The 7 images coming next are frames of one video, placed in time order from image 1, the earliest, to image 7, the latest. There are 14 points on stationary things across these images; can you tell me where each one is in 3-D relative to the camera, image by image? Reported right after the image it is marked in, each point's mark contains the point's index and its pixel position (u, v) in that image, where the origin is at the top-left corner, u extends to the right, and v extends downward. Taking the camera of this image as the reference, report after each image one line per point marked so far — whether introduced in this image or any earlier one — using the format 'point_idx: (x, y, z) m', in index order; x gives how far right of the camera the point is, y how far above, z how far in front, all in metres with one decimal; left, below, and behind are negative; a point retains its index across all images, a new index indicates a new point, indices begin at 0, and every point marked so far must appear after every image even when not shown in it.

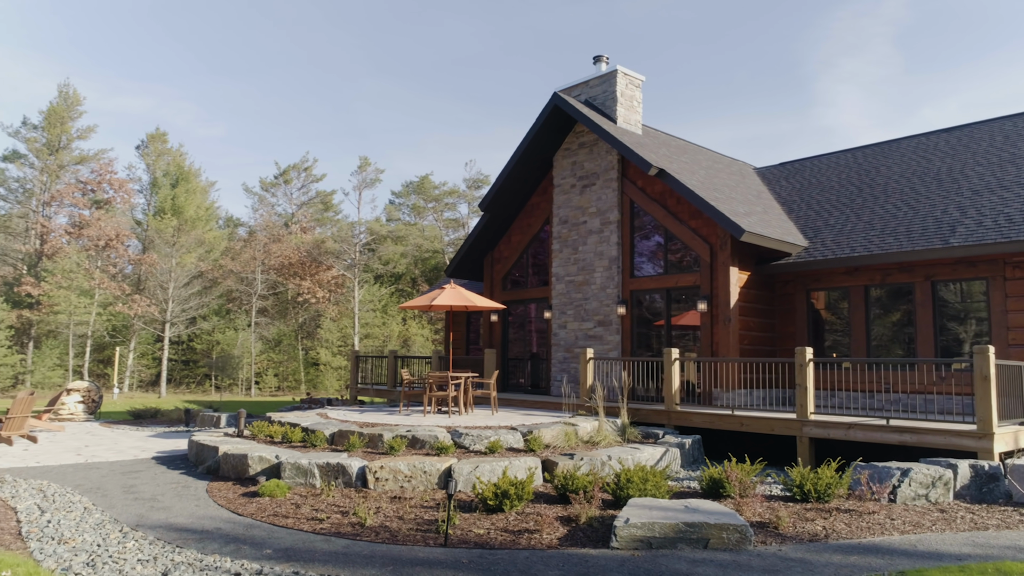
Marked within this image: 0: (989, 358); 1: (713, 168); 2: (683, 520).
0: (+6.0, -0.9, +8.9) m
1: (+5.0, +2.9, +17.5) m
2: (+1.6, -2.2, +6.8) m
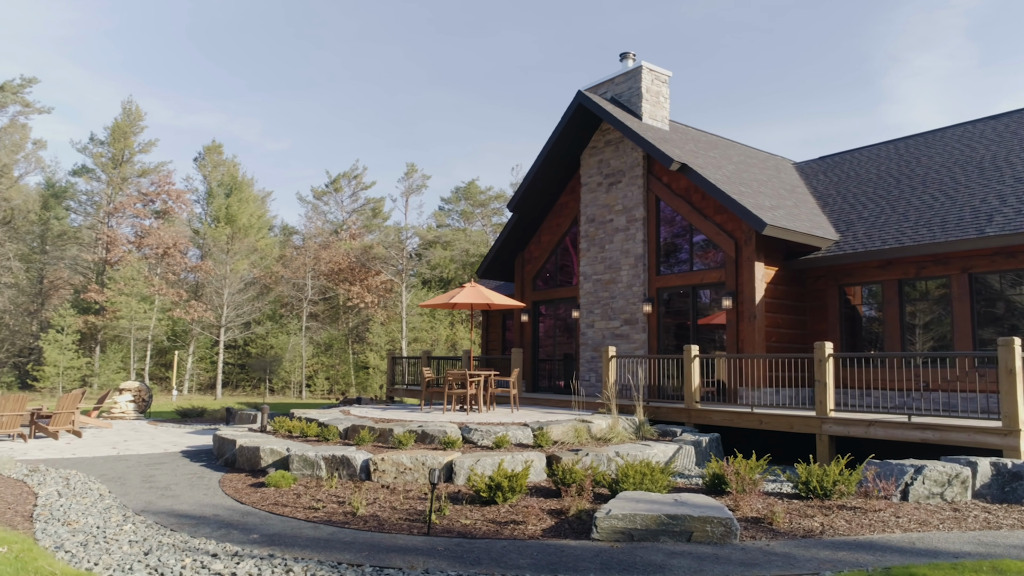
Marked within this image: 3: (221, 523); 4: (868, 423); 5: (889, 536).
0: (+6.0, -0.7, +8.4) m
1: (+5.6, +3.0, +17.1) m
2: (+1.4, -2.1, +6.6) m
3: (-3.0, -2.4, +7.2) m
4: (+4.9, -1.9, +9.8) m
5: (+3.6, -2.4, +6.7) m
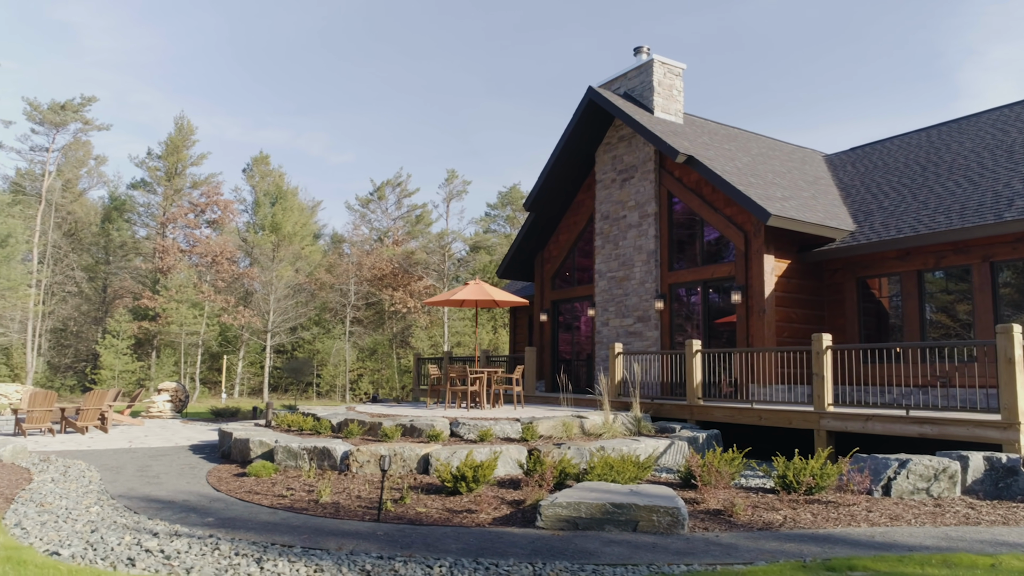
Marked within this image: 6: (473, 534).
0: (+5.6, -0.6, +7.9) m
1: (+5.9, +3.1, +16.6) m
2: (+0.9, -1.9, +6.5) m
3: (-3.4, -2.3, +7.4) m
4: (+4.6, -1.7, +9.3) m
5: (+3.1, -2.2, +6.4) m
6: (-0.3, -2.2, +6.2) m
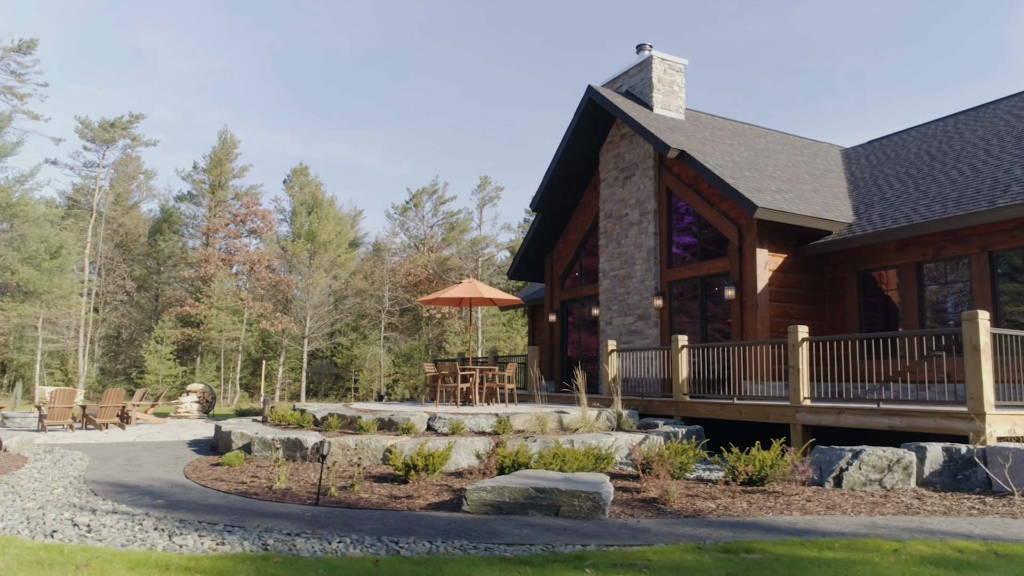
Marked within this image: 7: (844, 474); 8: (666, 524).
0: (+5.0, -0.4, +7.6) m
1: (+5.9, +3.2, +16.3) m
2: (+0.2, -1.8, +6.5) m
3: (-4.0, -2.2, +7.8) m
4: (+4.2, -1.6, +9.1) m
5: (+2.4, -2.0, +6.3) m
6: (-1.0, -2.0, +6.3) m
7: (+3.4, -1.9, +7.2) m
8: (+1.3, -2.0, +6.1) m
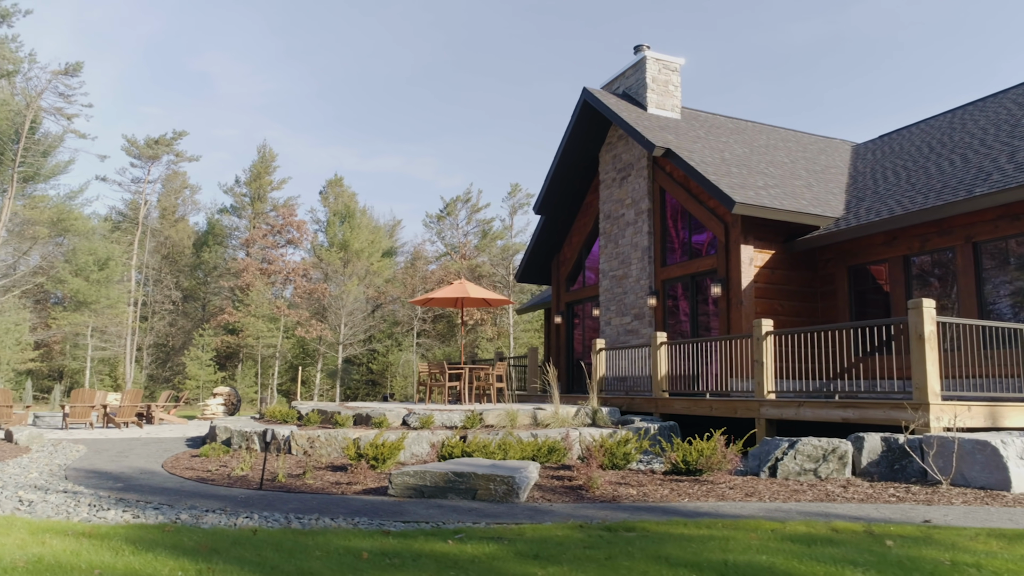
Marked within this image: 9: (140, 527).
0: (+4.3, -0.3, +7.5) m
1: (+5.8, +3.2, +16.1) m
2: (-0.5, -1.7, +6.7) m
3: (-4.6, -2.2, +8.3) m
4: (+3.6, -1.5, +9.0) m
5: (+1.6, -1.9, +6.3) m
6: (-1.8, -2.0, +6.6) m
7: (+2.7, -1.8, +7.2) m
8: (+0.5, -1.9, +6.2) m
9: (-2.6, -1.7, +5.0) m
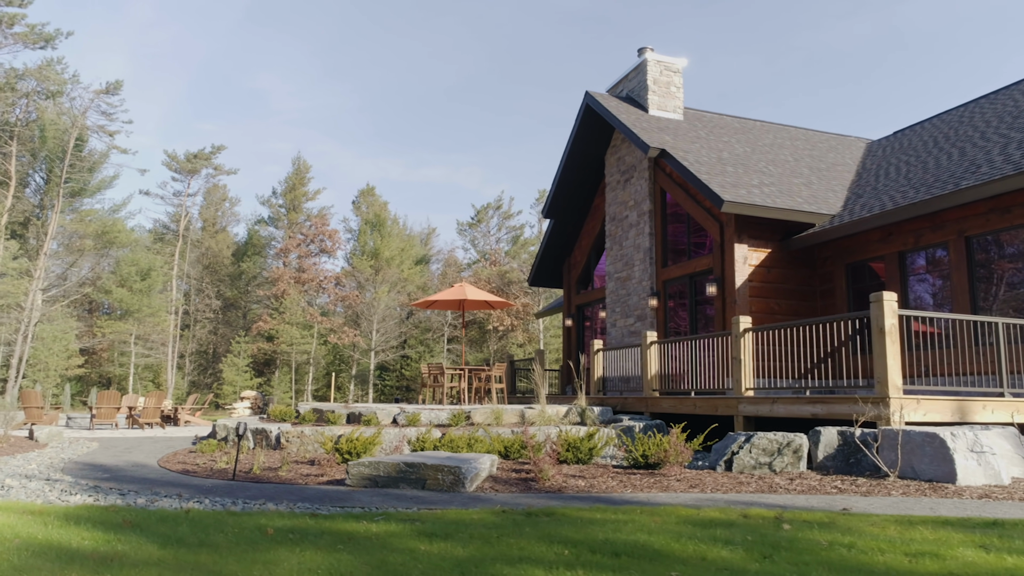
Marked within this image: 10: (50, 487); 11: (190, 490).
0: (+3.9, -0.2, +7.4) m
1: (+5.9, +3.2, +15.9) m
2: (-1.0, -1.7, +6.9) m
3: (-5.0, -2.2, +8.7) m
4: (+3.3, -1.4, +8.9) m
5: (+1.1, -1.8, +6.4) m
6: (-2.2, -1.9, +6.9) m
7: (+2.2, -1.7, +7.2) m
8: (0.0, -1.9, +6.3) m
9: (-3.2, -1.7, +5.4) m
10: (-4.4, -1.9, +6.8) m
11: (-3.1, -2.0, +6.9) m
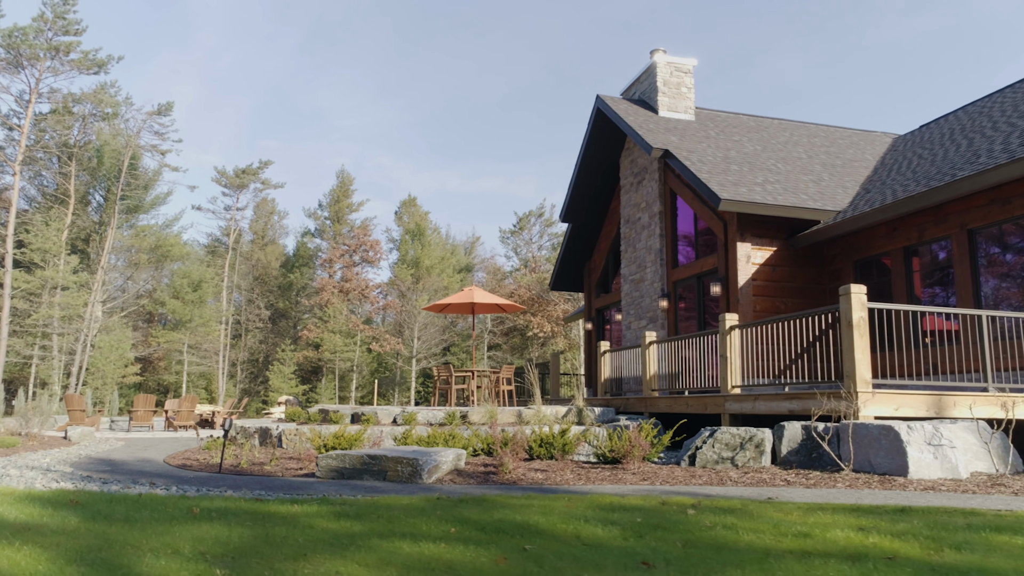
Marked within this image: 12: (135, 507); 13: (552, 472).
0: (+3.5, -0.1, +7.3) m
1: (+6.1, +3.2, +15.7) m
2: (-1.4, -1.7, +7.2) m
3: (-5.2, -2.3, +9.3) m
4: (+3.0, -1.4, +8.9) m
5: (+0.7, -1.8, +6.5) m
6: (-2.6, -1.9, +7.3) m
7: (+1.8, -1.6, +7.2) m
8: (-0.4, -1.8, +6.5) m
9: (-3.7, -1.7, +5.8) m
10: (-4.8, -1.9, +7.3) m
11: (-3.5, -2.0, +7.3) m
12: (-2.6, -1.5, +4.9) m
13: (+0.4, -1.9, +7.2) m
